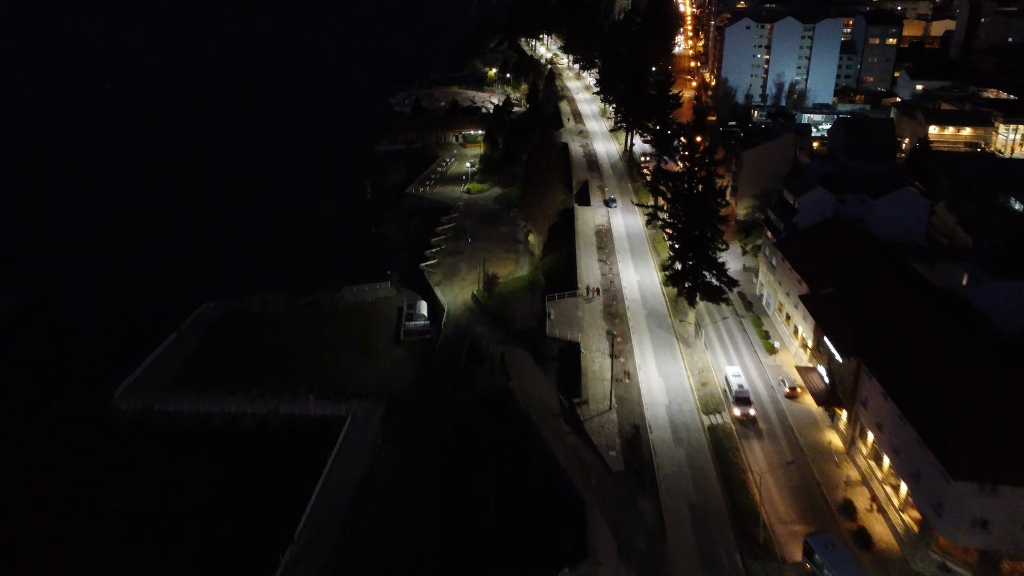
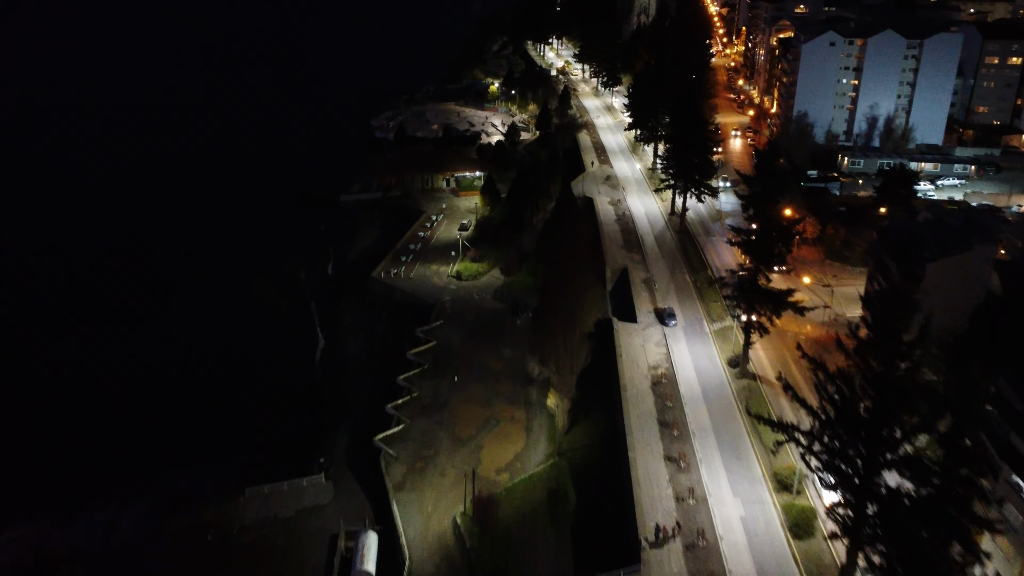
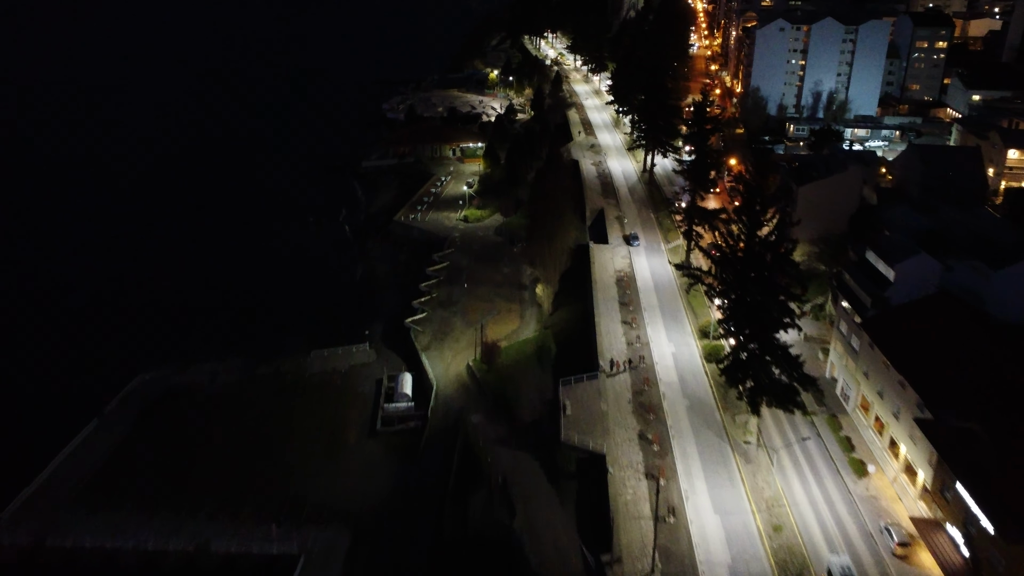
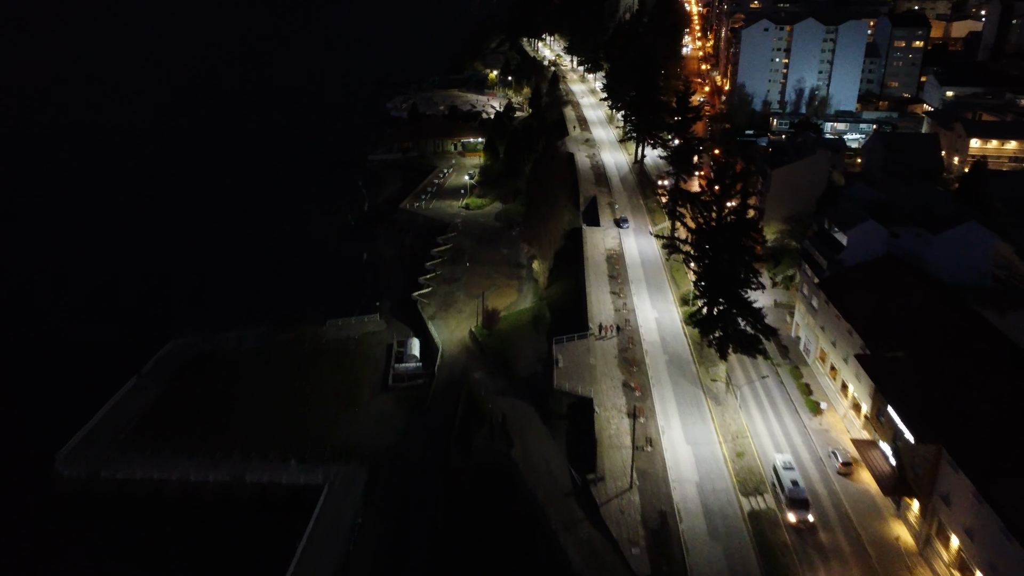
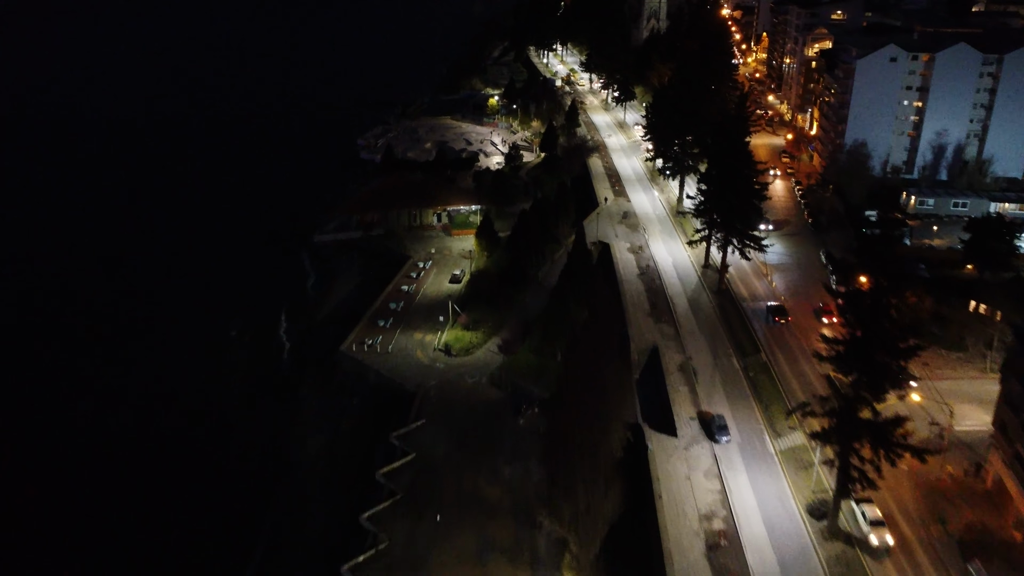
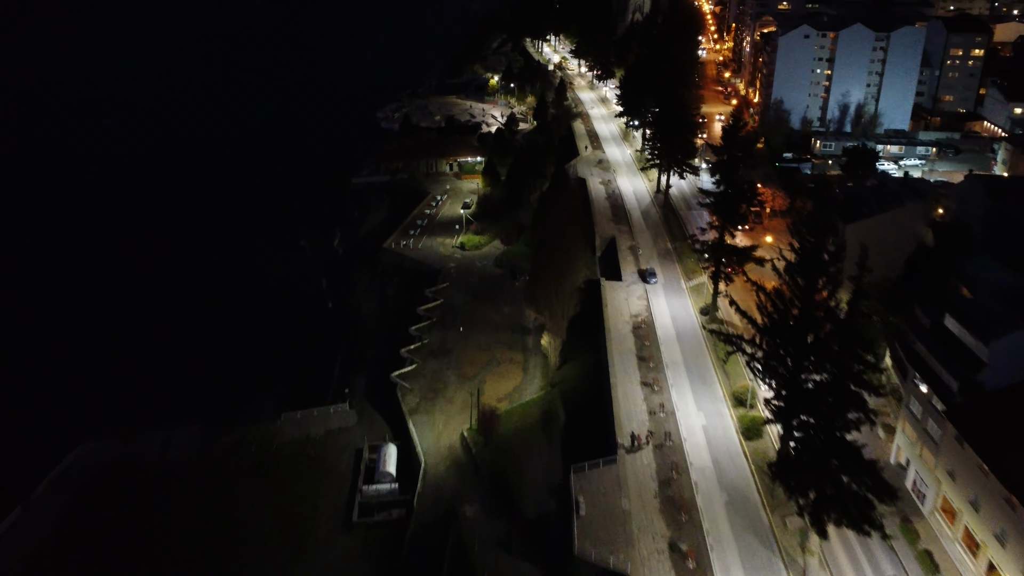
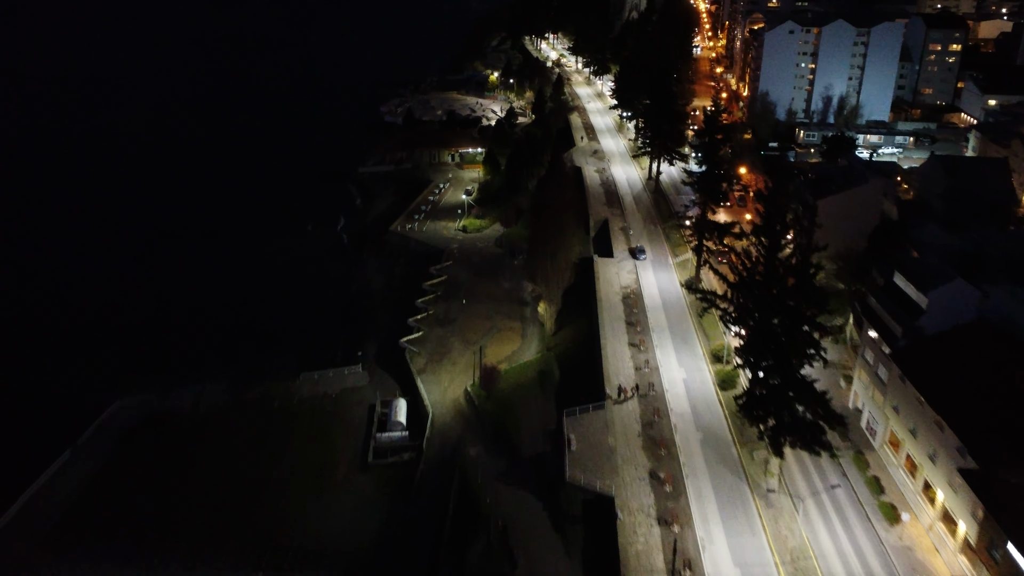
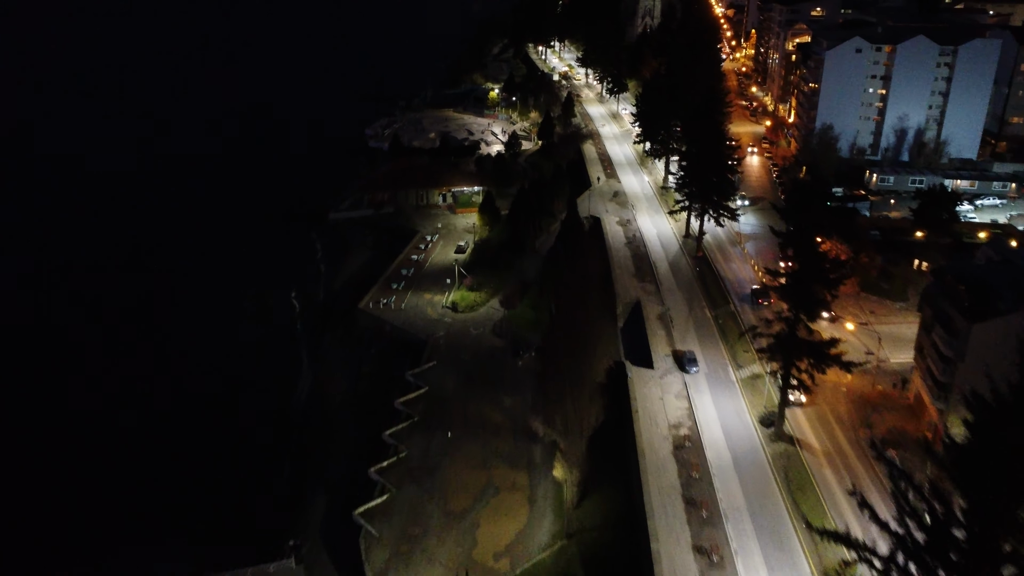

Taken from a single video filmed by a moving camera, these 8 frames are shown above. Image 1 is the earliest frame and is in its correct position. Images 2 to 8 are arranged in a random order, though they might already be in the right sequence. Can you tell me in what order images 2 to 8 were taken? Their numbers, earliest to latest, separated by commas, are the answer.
4, 3, 7, 6, 2, 8, 5
